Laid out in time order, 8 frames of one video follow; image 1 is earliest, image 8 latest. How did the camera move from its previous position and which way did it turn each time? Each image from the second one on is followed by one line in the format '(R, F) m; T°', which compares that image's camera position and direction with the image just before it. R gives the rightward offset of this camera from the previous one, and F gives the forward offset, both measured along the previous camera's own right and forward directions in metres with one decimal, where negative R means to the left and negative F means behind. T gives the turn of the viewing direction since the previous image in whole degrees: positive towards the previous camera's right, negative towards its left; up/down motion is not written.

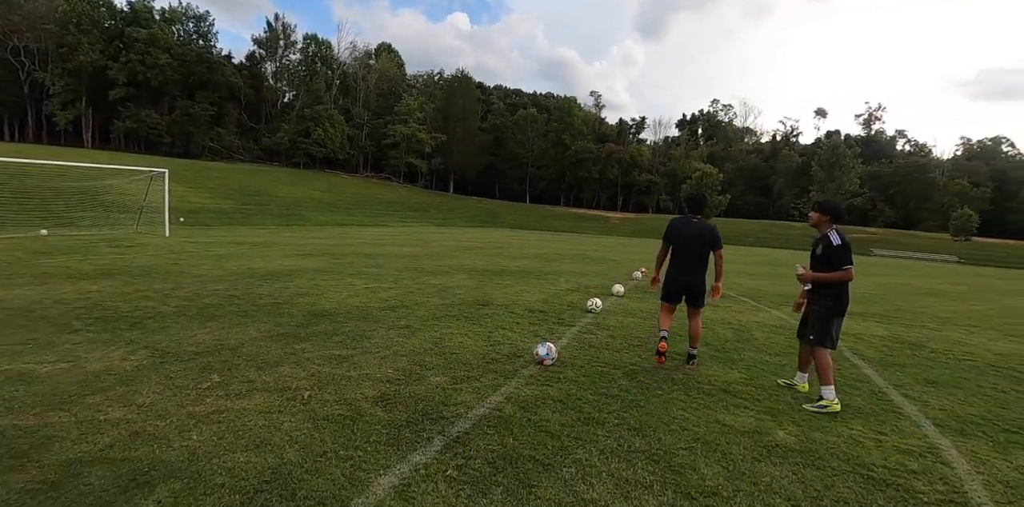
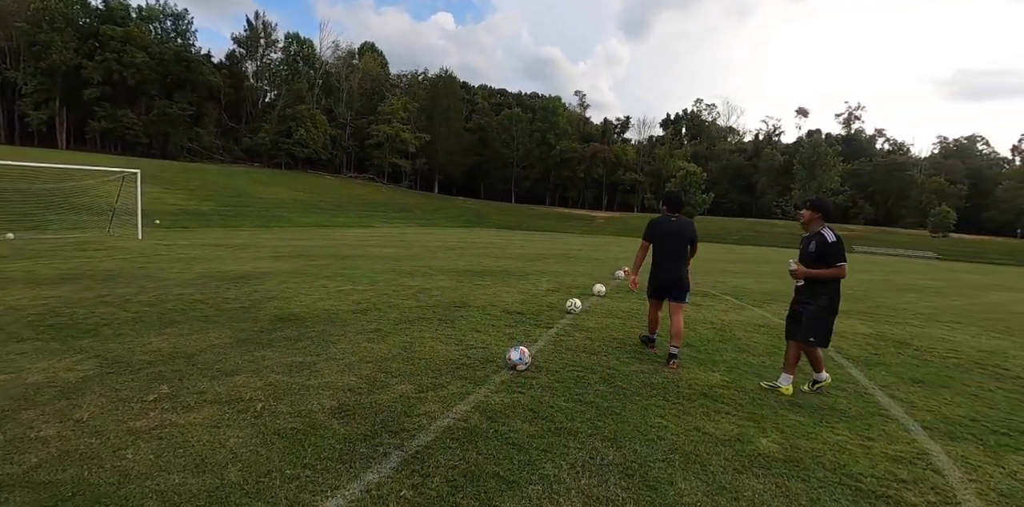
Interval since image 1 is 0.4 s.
(+0.2, +0.3) m; +1°
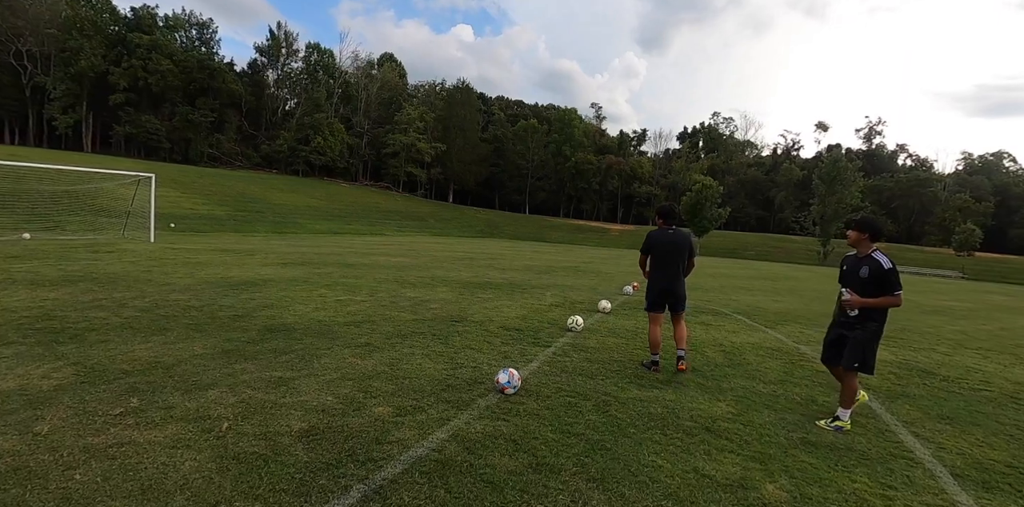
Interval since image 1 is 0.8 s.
(+0.2, +0.3) m; -2°
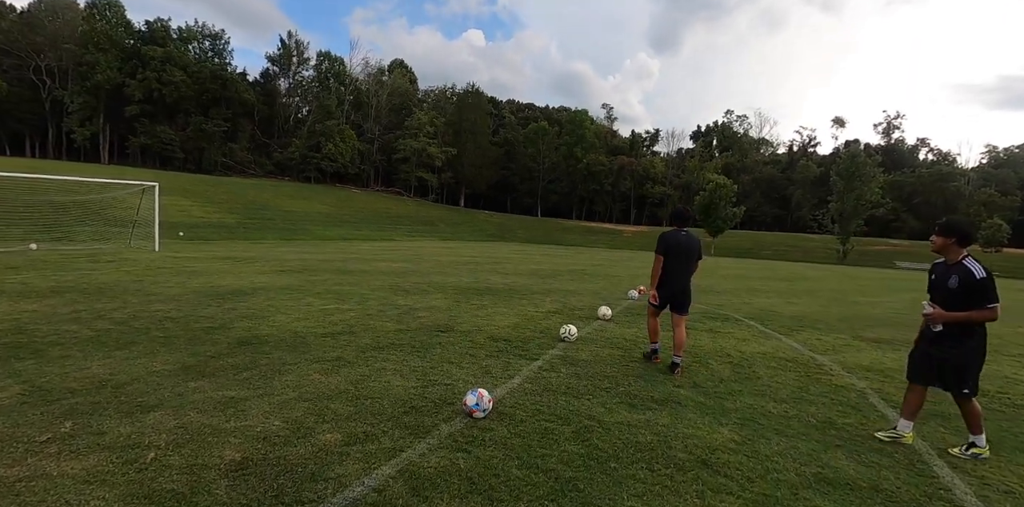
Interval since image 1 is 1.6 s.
(+0.4, +0.6) m; -2°
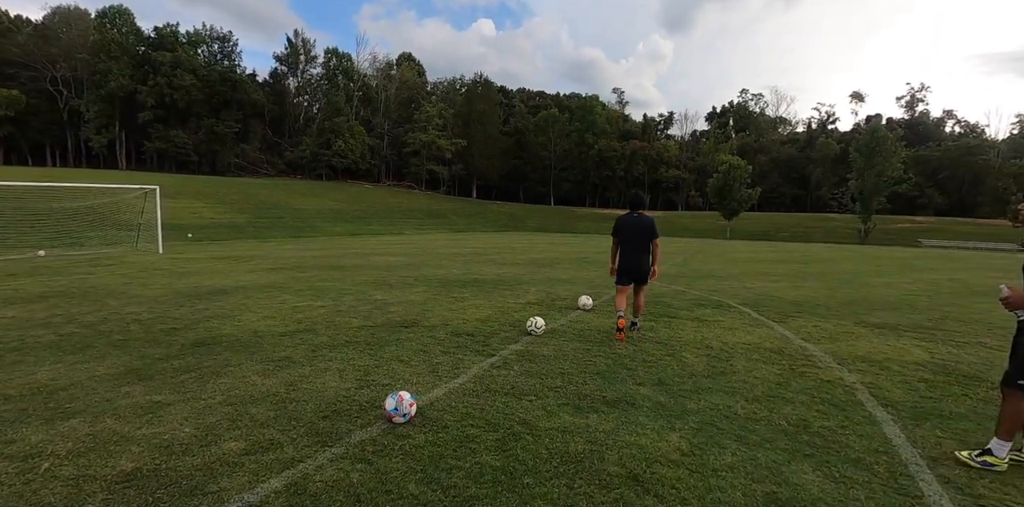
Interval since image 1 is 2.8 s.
(+0.7, +0.5) m; -2°
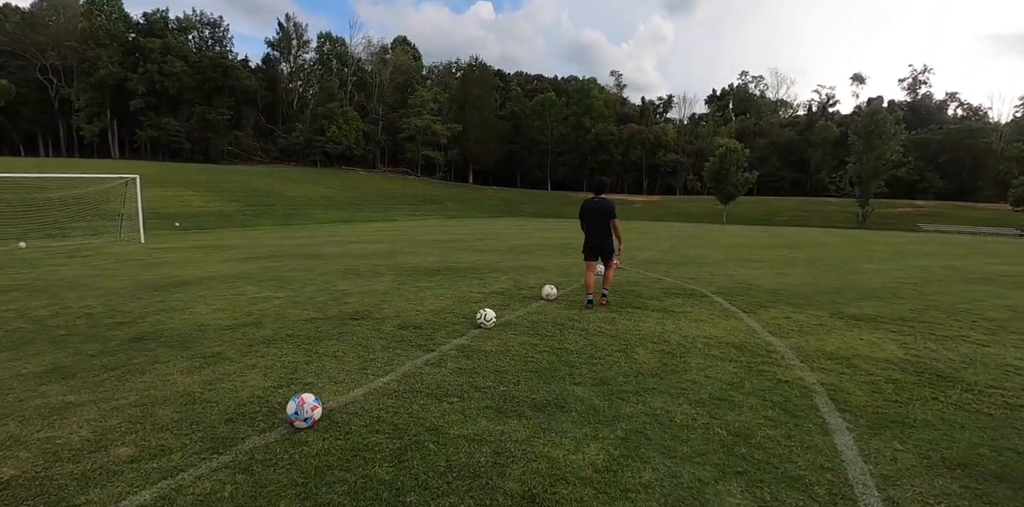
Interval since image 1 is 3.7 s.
(+0.6, +0.4) m; 0°
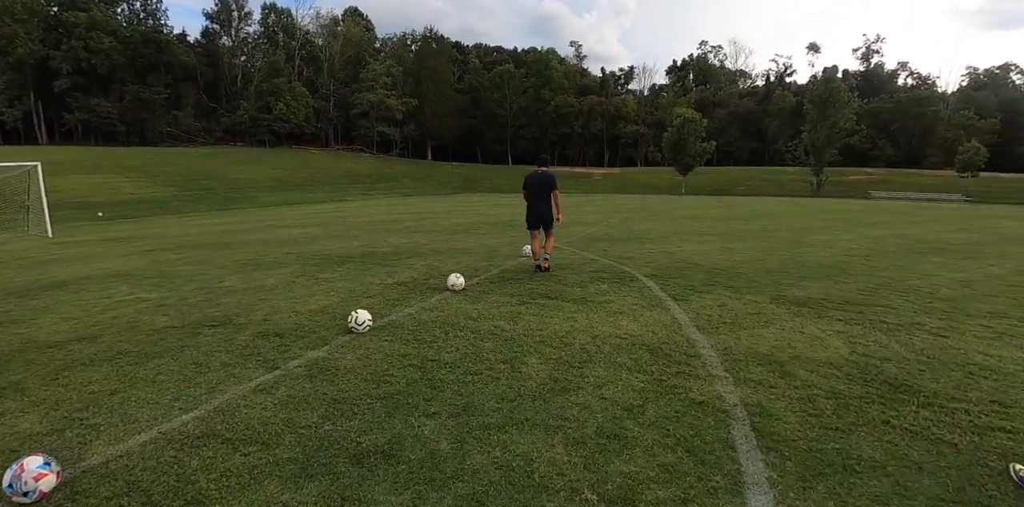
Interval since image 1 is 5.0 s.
(+0.8, +1.0) m; +3°
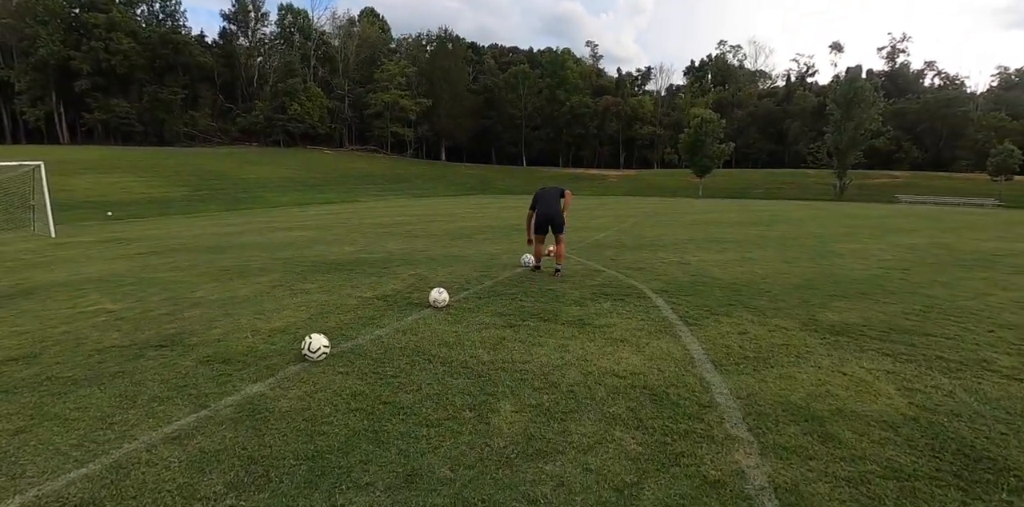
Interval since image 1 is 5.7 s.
(+0.3, +0.6) m; -2°
